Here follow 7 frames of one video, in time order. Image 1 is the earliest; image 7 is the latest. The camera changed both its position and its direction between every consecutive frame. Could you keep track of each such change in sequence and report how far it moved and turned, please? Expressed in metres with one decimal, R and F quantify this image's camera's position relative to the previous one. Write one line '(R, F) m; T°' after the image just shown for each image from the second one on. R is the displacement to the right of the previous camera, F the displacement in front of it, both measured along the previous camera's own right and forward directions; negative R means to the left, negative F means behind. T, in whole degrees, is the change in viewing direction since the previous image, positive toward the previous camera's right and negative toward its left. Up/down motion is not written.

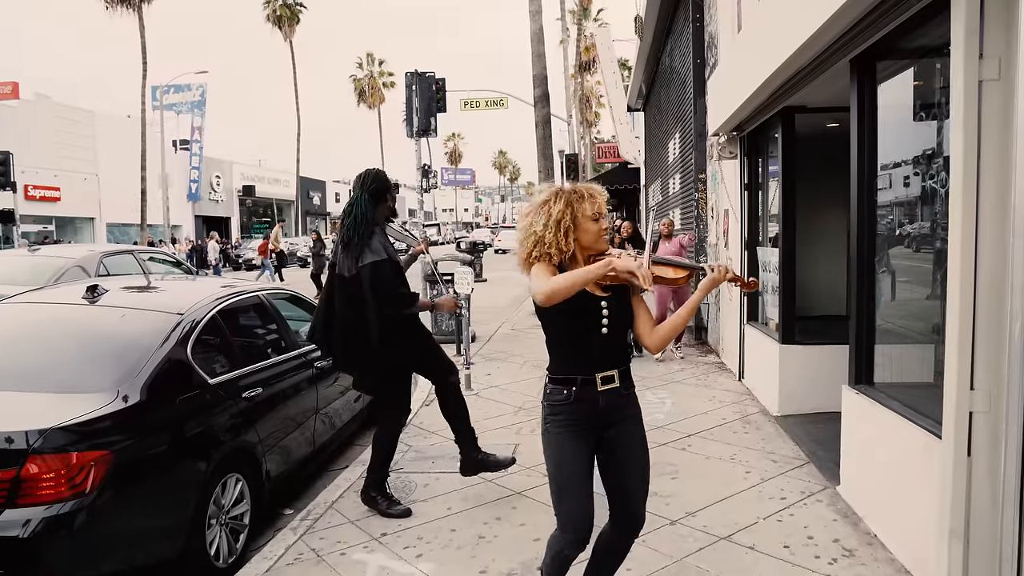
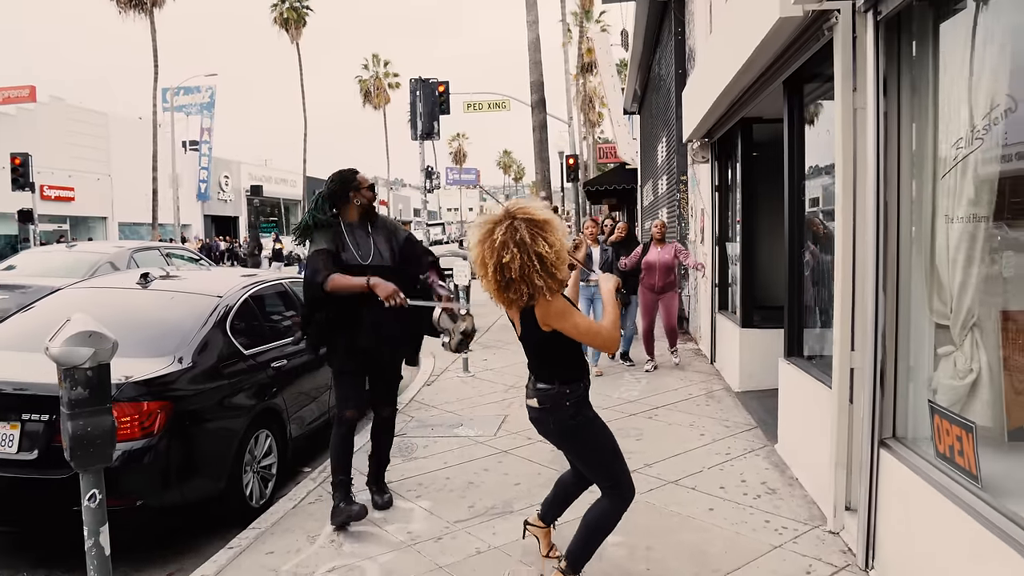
(+0.1, -0.8) m; 0°
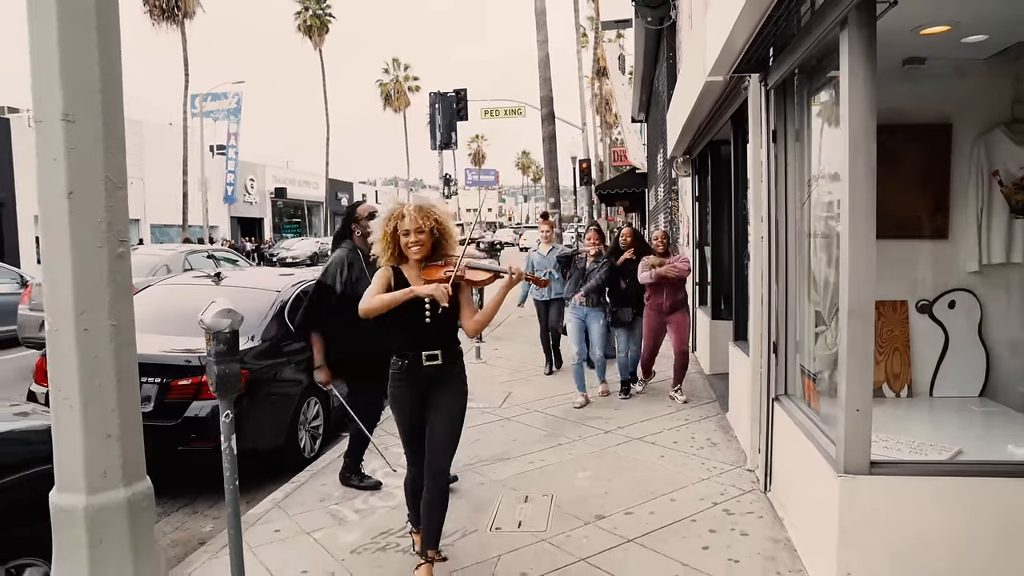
(+0.2, -1.2) m; -2°
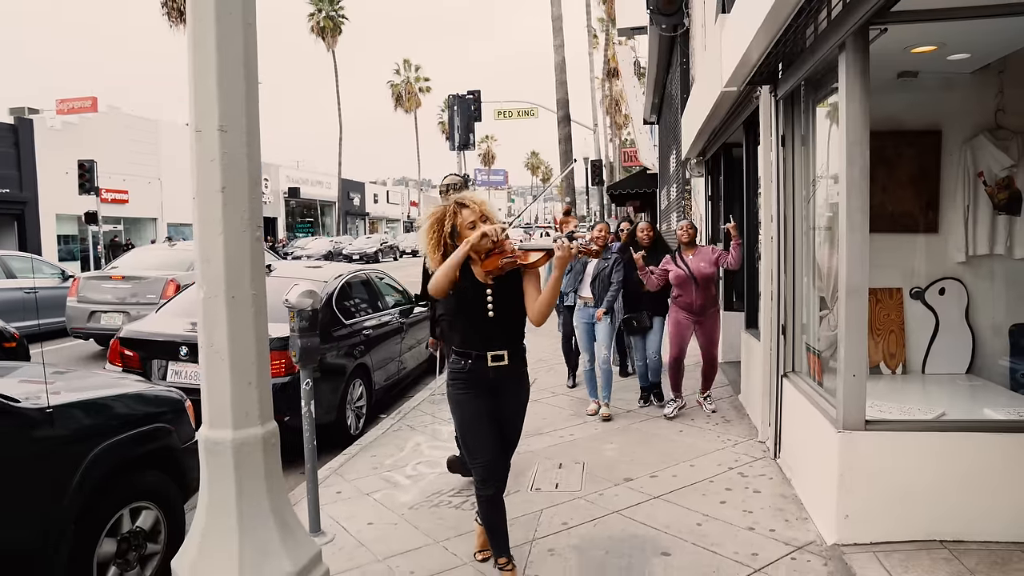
(-0.2, -0.5) m; -1°
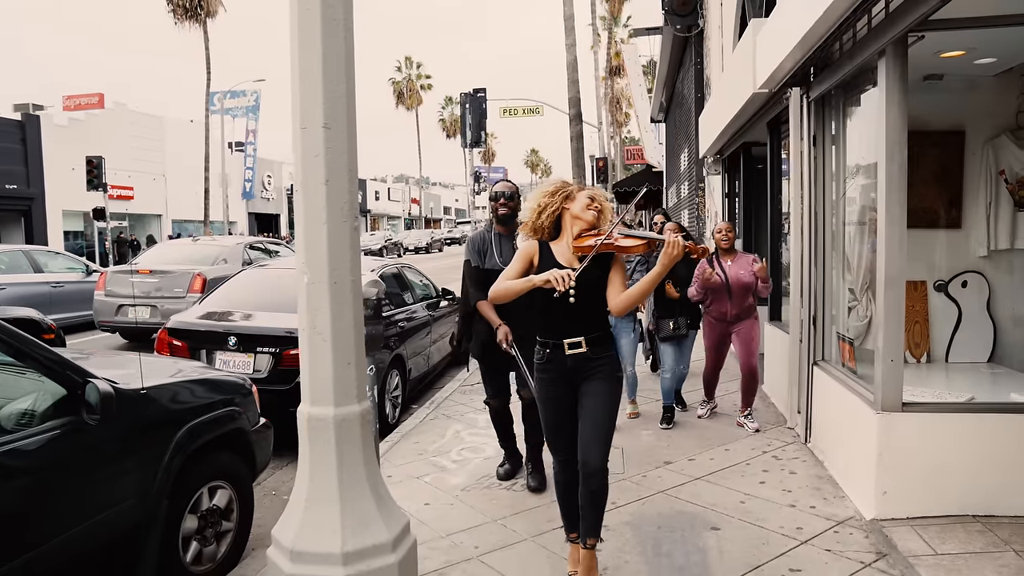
(-0.3, -0.2) m; 0°
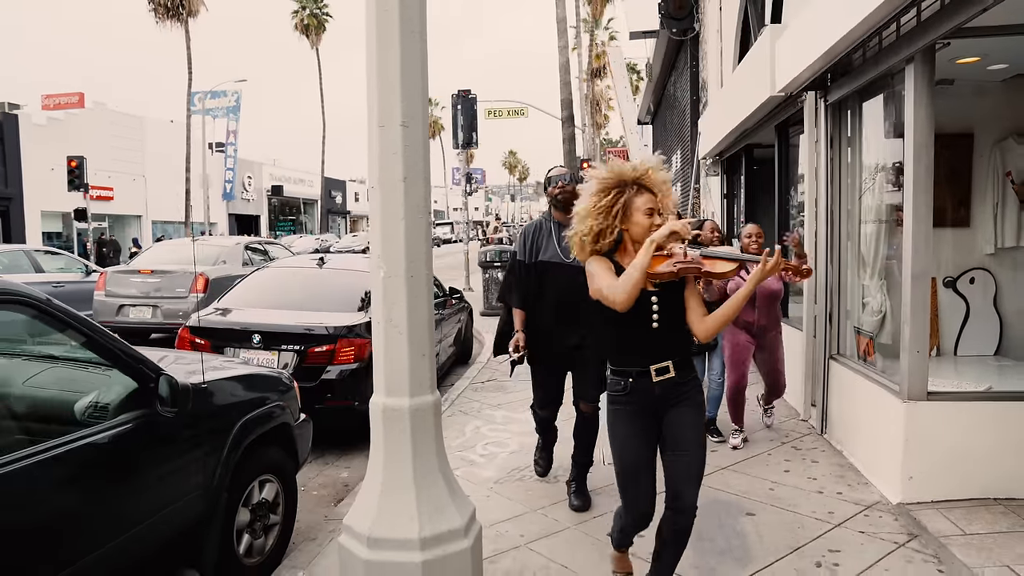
(-0.4, -0.1) m; +2°
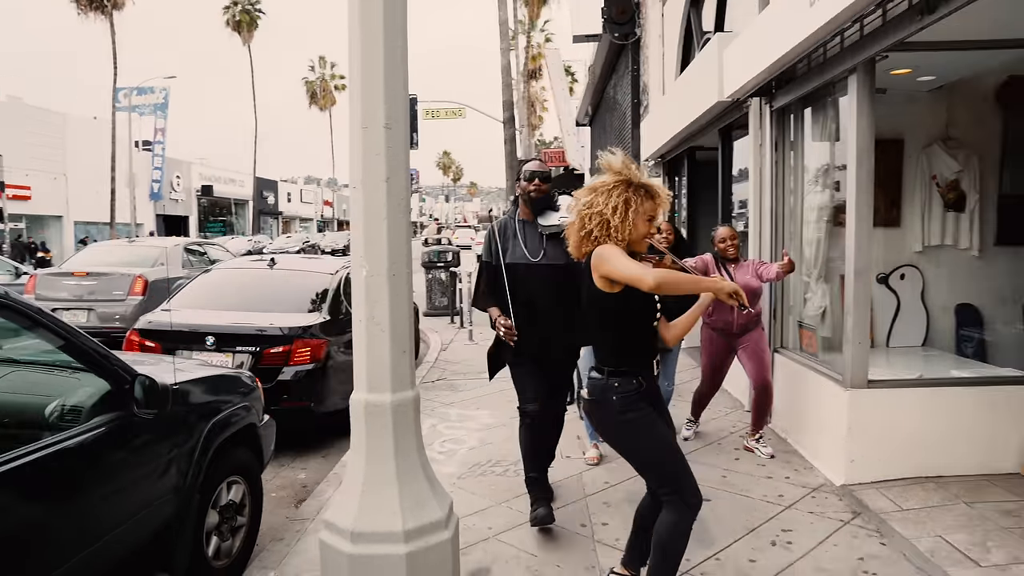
(-0.2, -0.1) m; +5°
